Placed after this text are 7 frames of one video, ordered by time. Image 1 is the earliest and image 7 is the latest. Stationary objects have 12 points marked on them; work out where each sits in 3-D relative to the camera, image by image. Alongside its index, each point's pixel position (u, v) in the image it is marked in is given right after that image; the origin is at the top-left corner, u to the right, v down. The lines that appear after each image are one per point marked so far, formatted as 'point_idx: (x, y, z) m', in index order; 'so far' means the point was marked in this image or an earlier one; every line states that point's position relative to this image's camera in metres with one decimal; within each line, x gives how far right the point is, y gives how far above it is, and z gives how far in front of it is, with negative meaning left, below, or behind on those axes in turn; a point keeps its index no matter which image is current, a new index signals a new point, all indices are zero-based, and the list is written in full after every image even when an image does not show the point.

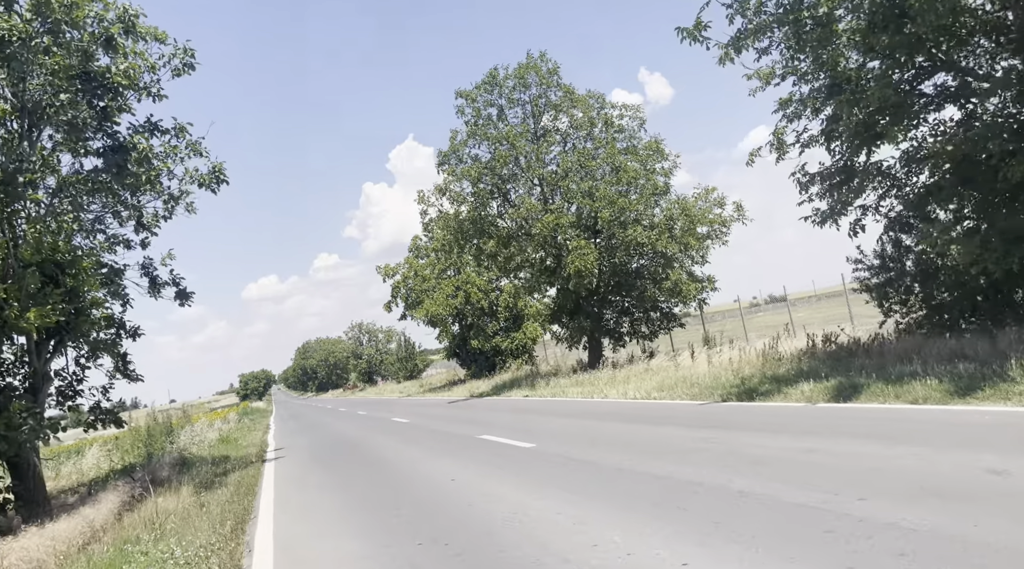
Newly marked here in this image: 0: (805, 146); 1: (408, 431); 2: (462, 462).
0: (+5.3, +2.5, +14.0) m
1: (-2.4, -3.4, +18.1) m
2: (-0.7, -2.5, +11.3) m
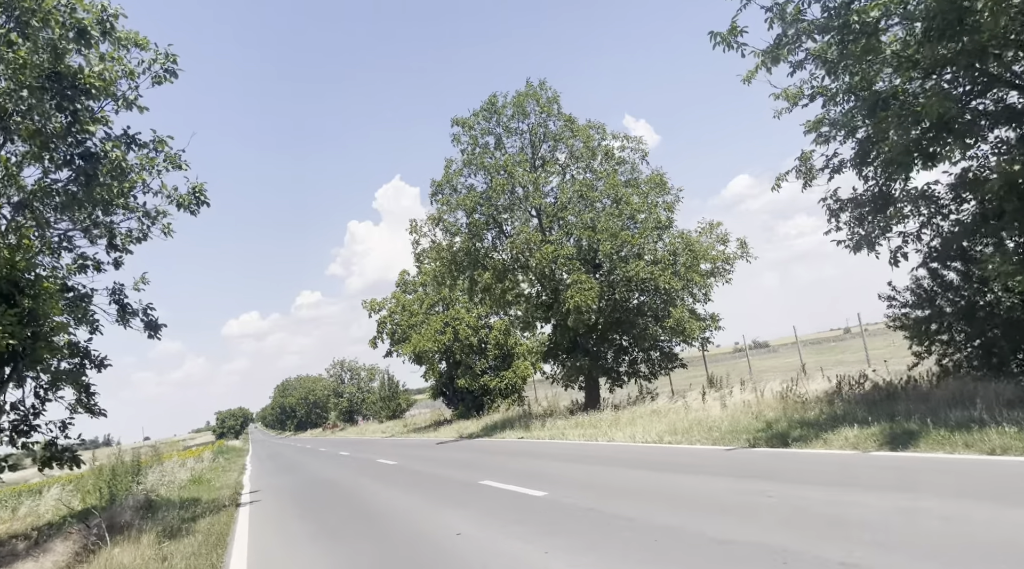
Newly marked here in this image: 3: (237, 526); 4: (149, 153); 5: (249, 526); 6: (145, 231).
0: (+5.4, +1.9, +13.0) m
1: (-2.4, -4.0, +16.7) m
2: (-0.6, -2.9, +9.9) m
3: (-4.8, -4.2, +13.6) m
4: (-6.7, +2.4, +14.4) m
5: (-4.6, -4.2, +13.5) m
6: (-8.0, +1.2, +17.0) m
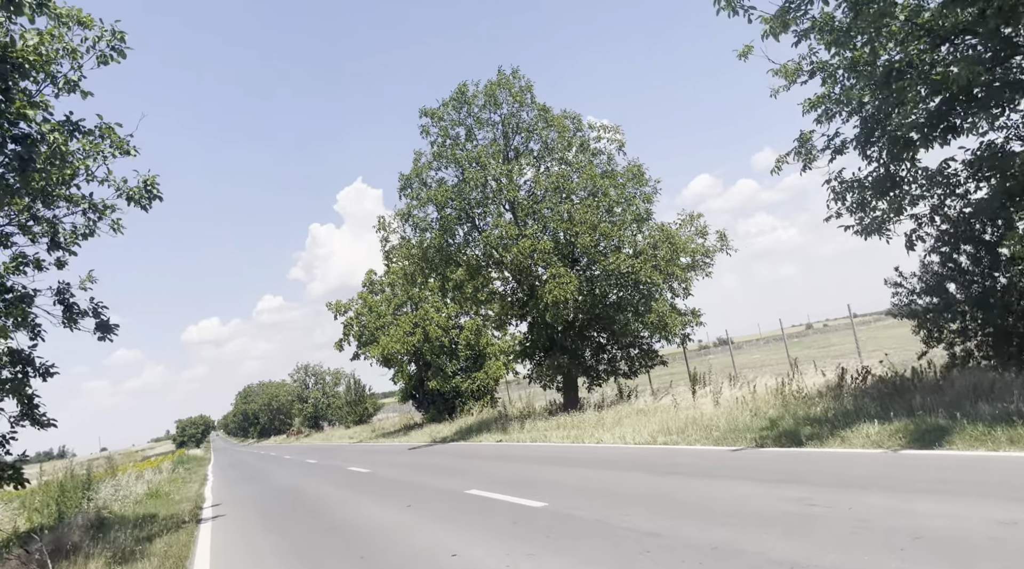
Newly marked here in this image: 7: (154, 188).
0: (+5.1, +2.1, +12.3) m
1: (-2.8, -3.9, +15.6) m
2: (-0.6, -2.7, +8.9) m
3: (-5.0, -4.1, +12.4) m
4: (-7.1, +2.5, +13.2) m
5: (-4.8, -4.1, +12.3) m
6: (-8.4, +1.2, +15.6) m
7: (-7.3, +2.0, +15.9) m
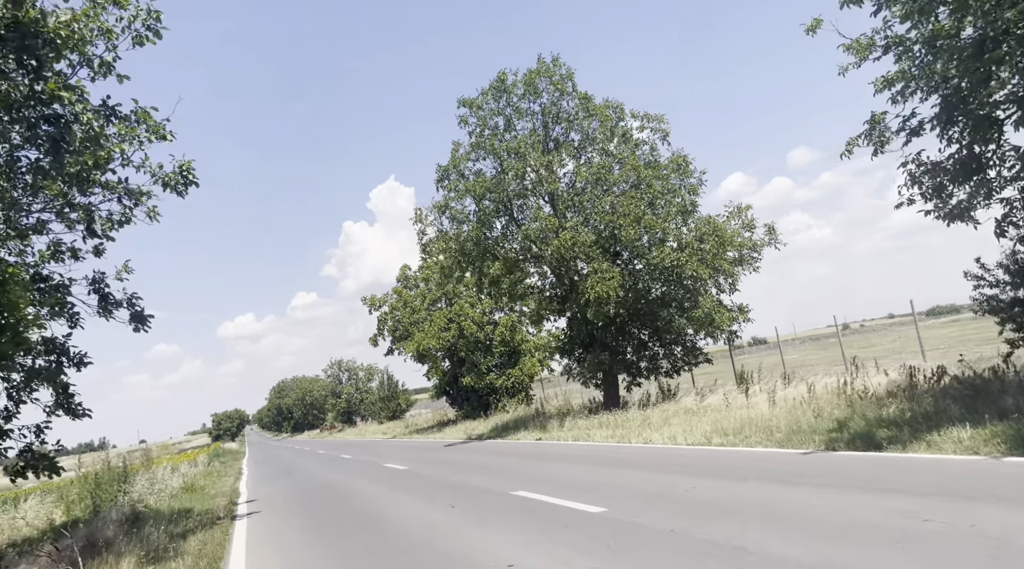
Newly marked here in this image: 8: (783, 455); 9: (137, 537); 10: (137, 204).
0: (+5.9, +2.2, +11.4) m
1: (-1.9, -3.8, +15.0) m
2: (0.0, -2.6, +8.3) m
3: (-4.3, -4.0, +12.0) m
4: (-6.3, +2.6, +12.8) m
5: (-4.0, -3.9, +11.9) m
6: (-7.5, +1.4, +15.3) m
7: (-6.4, +2.2, +15.6) m
8: (+3.6, -2.2, +10.3) m
9: (-6.2, -4.2, +13.0) m
10: (-7.2, +1.6, +15.0) m
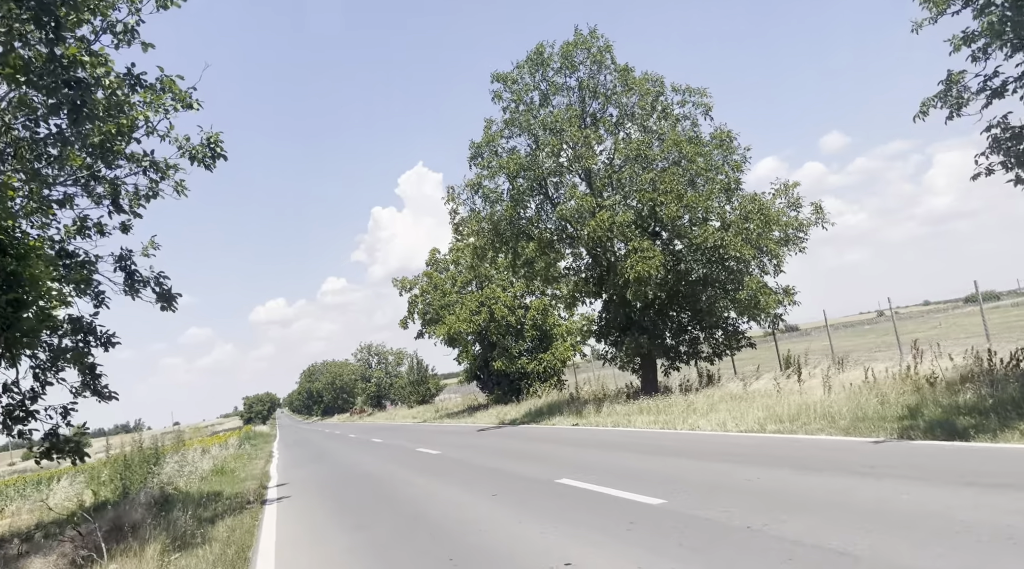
0: (+6.5, +2.5, +10.5) m
1: (-1.2, -3.4, +14.4) m
2: (+0.4, -2.3, +7.6) m
3: (-3.7, -3.6, +11.5) m
4: (-5.6, +3.0, +12.2) m
5: (-3.4, -3.6, +11.4) m
6: (-6.8, +1.8, +14.8) m
7: (-5.7, +2.6, +15.0) m
8: (+4.1, -1.9, +9.5) m
9: (-5.6, -3.8, +12.6) m
10: (-6.5, +2.0, +14.6) m
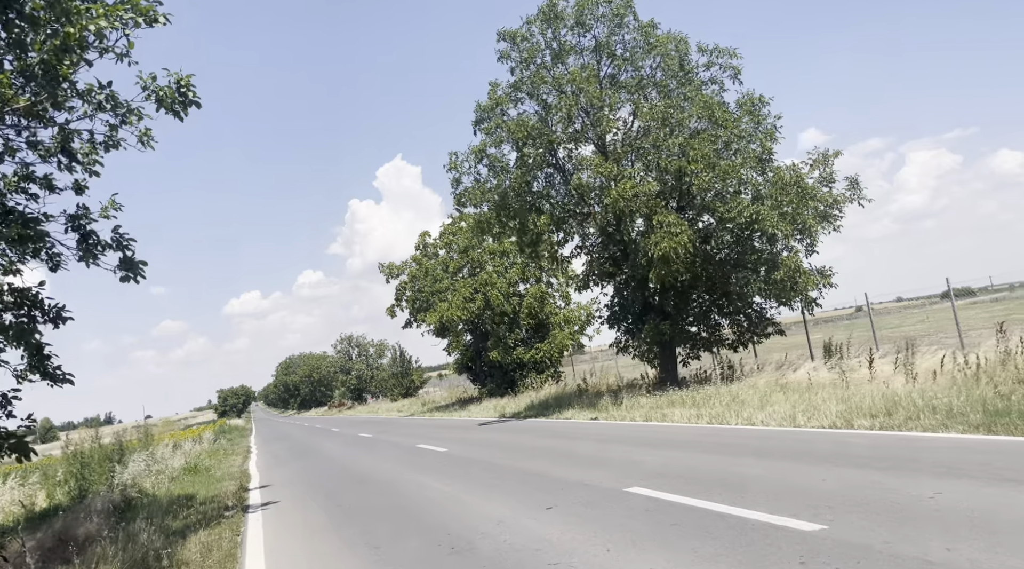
0: (+7.1, +3.0, +8.5) m
1: (-0.8, -2.9, +12.2) m
2: (+1.1, -1.9, +5.5) m
3: (-3.2, -3.1, +9.2) m
4: (-5.1, +3.6, +9.9) m
5: (-2.9, -3.1, +9.1) m
6: (-6.3, +2.3, +12.4) m
7: (-5.2, +3.2, +12.7) m
8: (+4.7, -1.5, +7.4) m
9: (-5.1, -3.3, +10.3) m
10: (-6.0, +2.5, +12.2) m
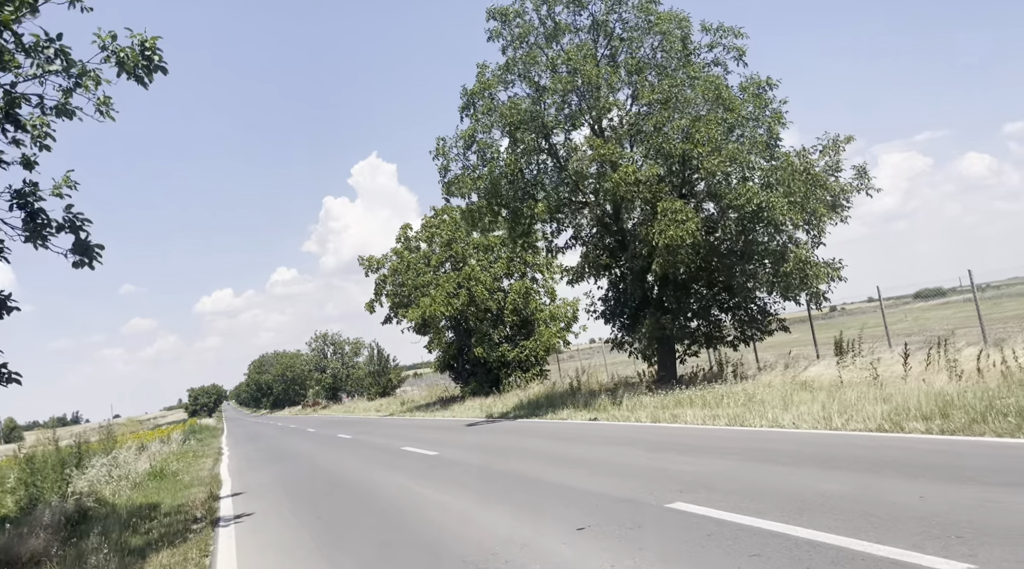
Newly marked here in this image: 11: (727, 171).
0: (+7.3, +3.1, +7.5) m
1: (-0.7, -2.7, +11.0) m
2: (+1.3, -1.7, +4.3) m
3: (-3.0, -2.9, +7.9) m
4: (-4.9, +3.8, +8.5) m
5: (-2.8, -2.9, +7.8) m
6: (-6.2, +2.6, +11.0) m
7: (-5.1, +3.4, +11.3) m
8: (+4.9, -1.3, +6.3) m
9: (-5.0, -3.1, +8.9) m
10: (-5.9, +2.7, +10.7) m
11: (+5.0, +2.6, +18.3) m
